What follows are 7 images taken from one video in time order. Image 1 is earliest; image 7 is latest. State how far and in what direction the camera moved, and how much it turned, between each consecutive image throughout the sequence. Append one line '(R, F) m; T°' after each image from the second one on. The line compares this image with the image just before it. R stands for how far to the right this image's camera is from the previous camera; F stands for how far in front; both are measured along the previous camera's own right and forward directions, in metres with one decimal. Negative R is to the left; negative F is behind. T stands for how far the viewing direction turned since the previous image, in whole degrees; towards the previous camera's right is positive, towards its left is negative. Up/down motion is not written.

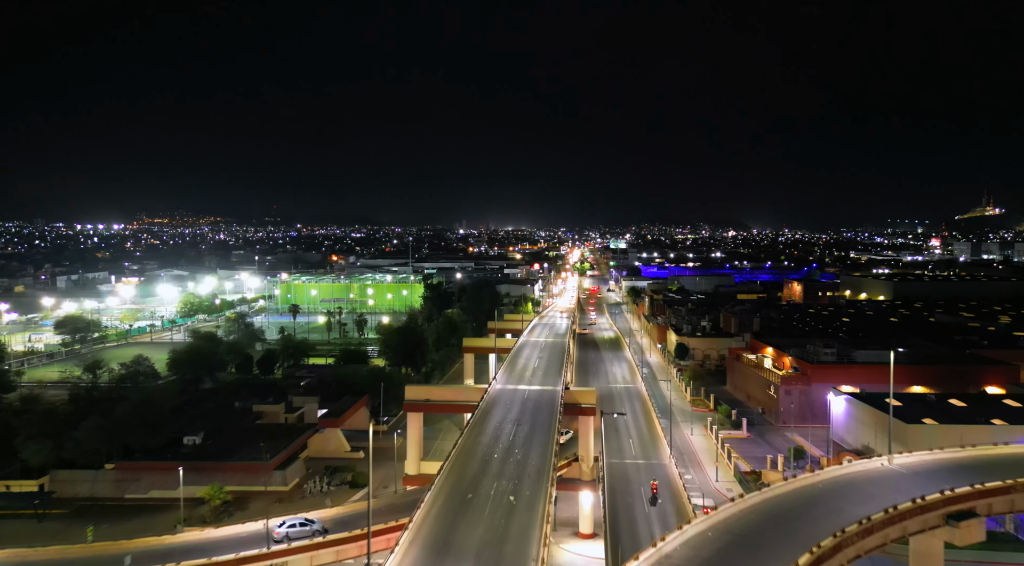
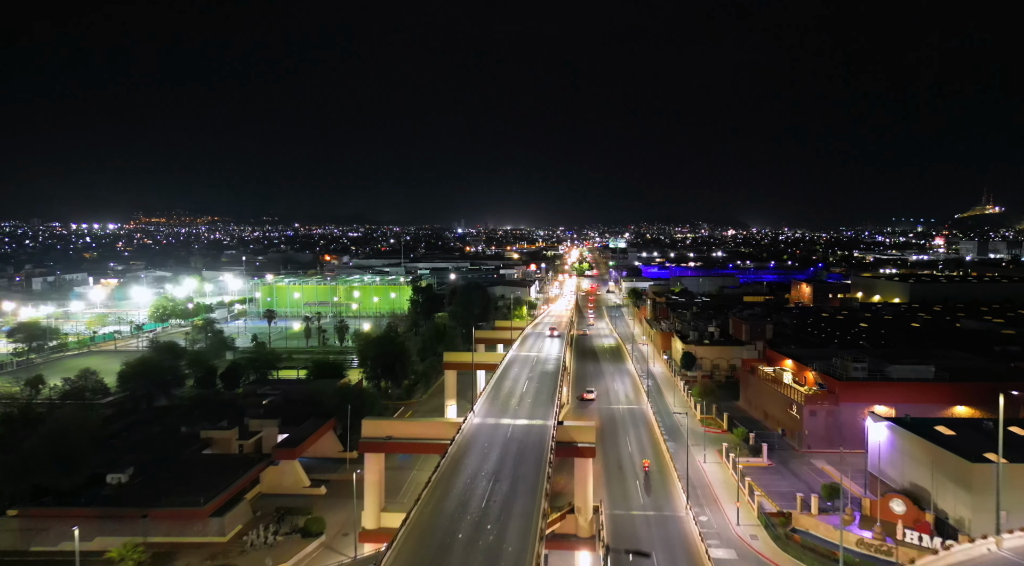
(+0.3, +2.7) m; 0°
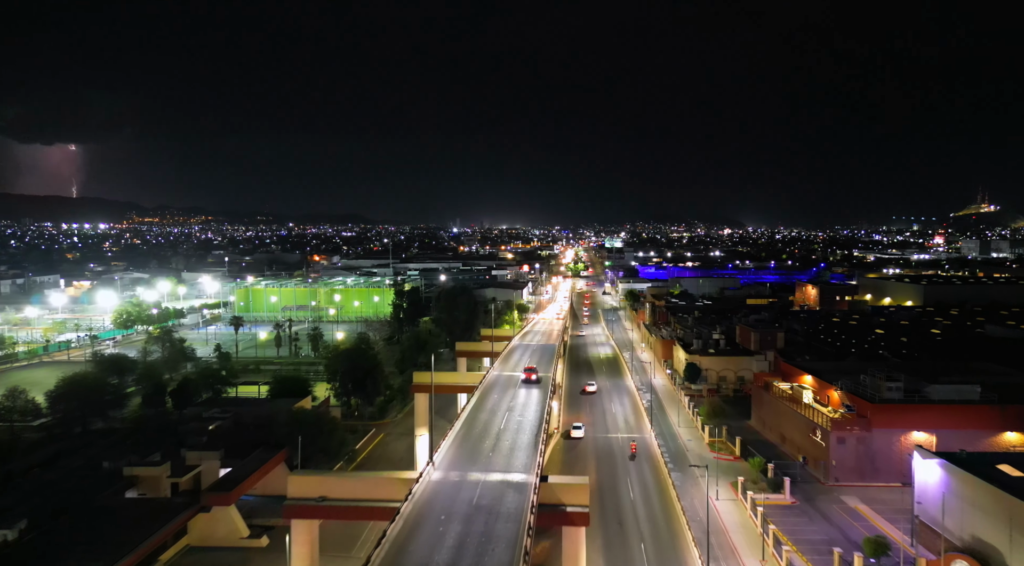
(+0.3, +2.7) m; 0°
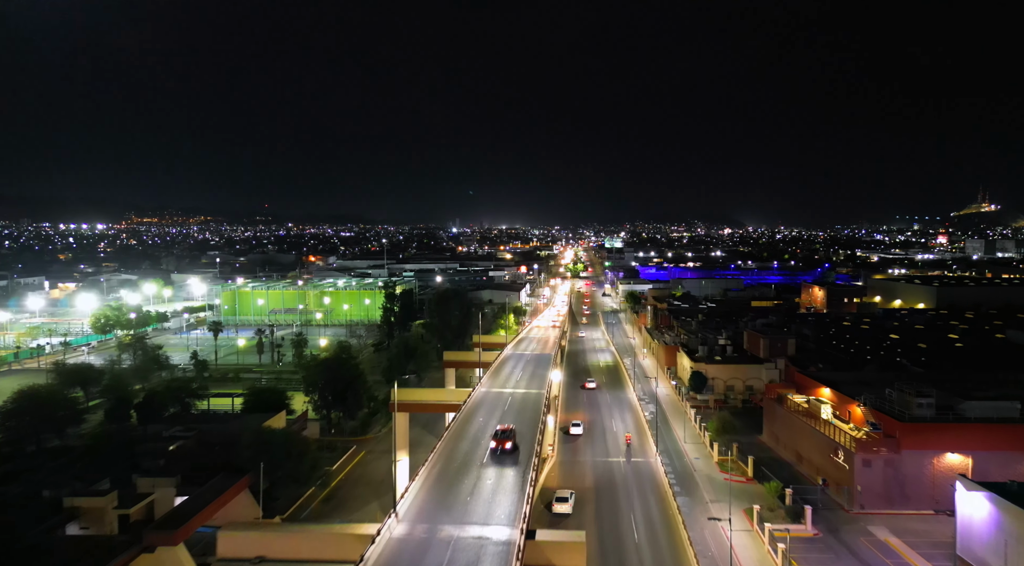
(+0.2, +1.7) m; 0°
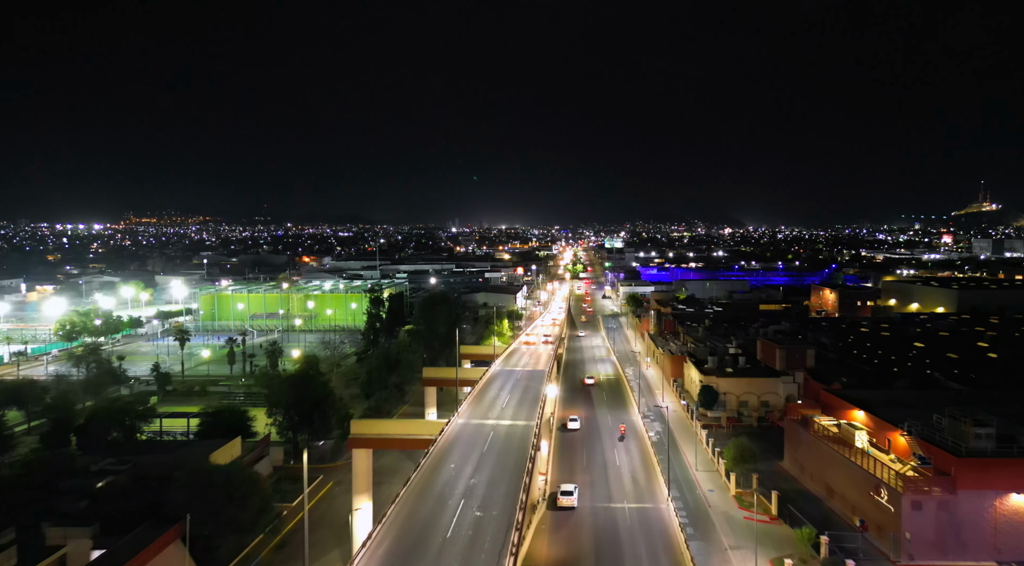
(+0.3, +2.5) m; 0°
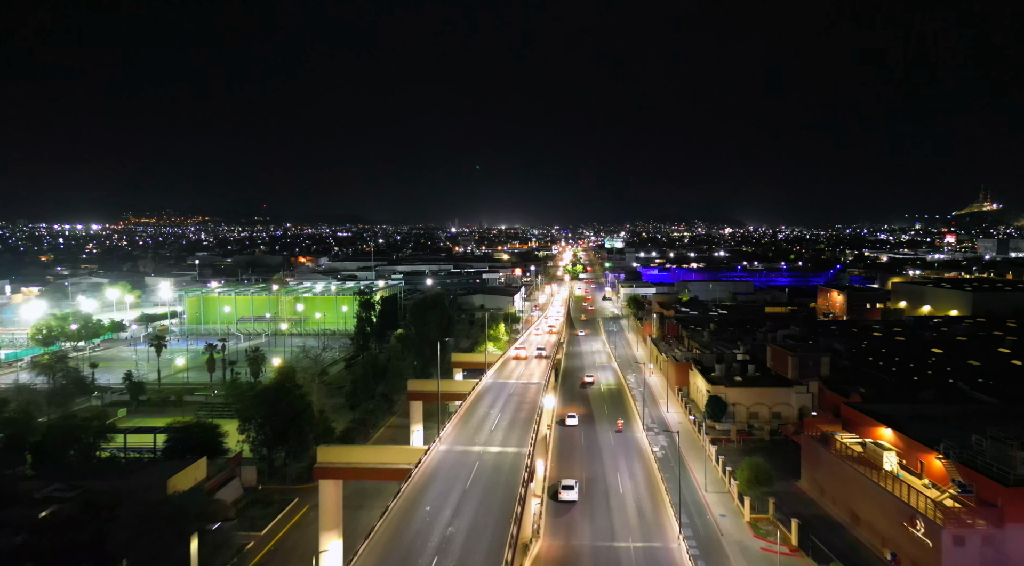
(+0.2, +1.5) m; 0°
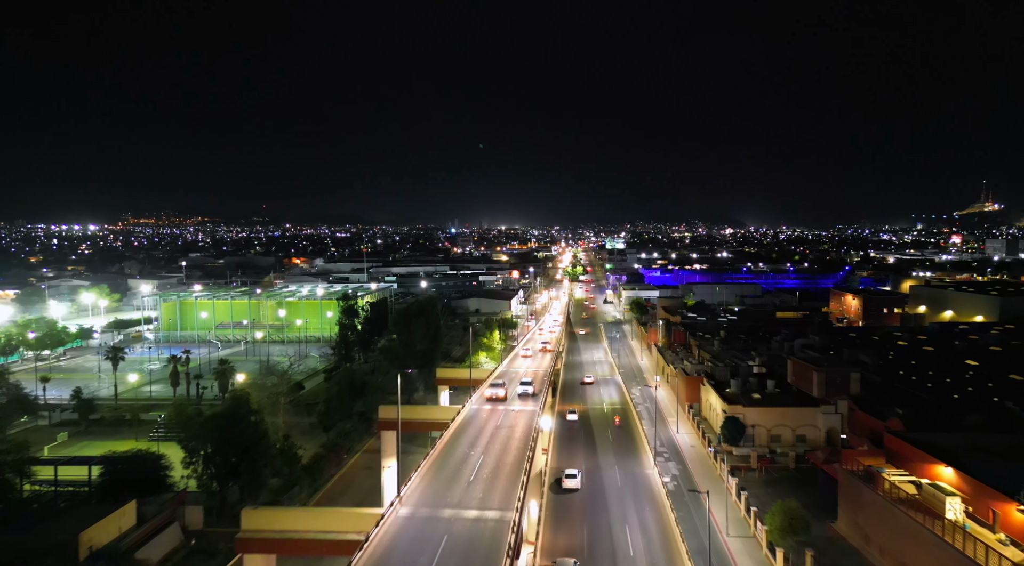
(+0.2, +2.5) m; 0°
